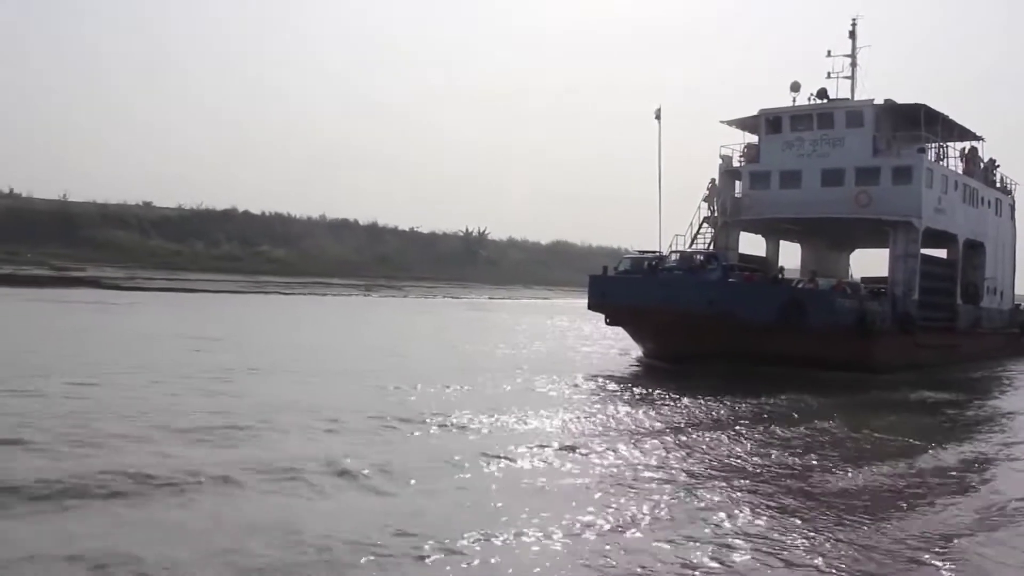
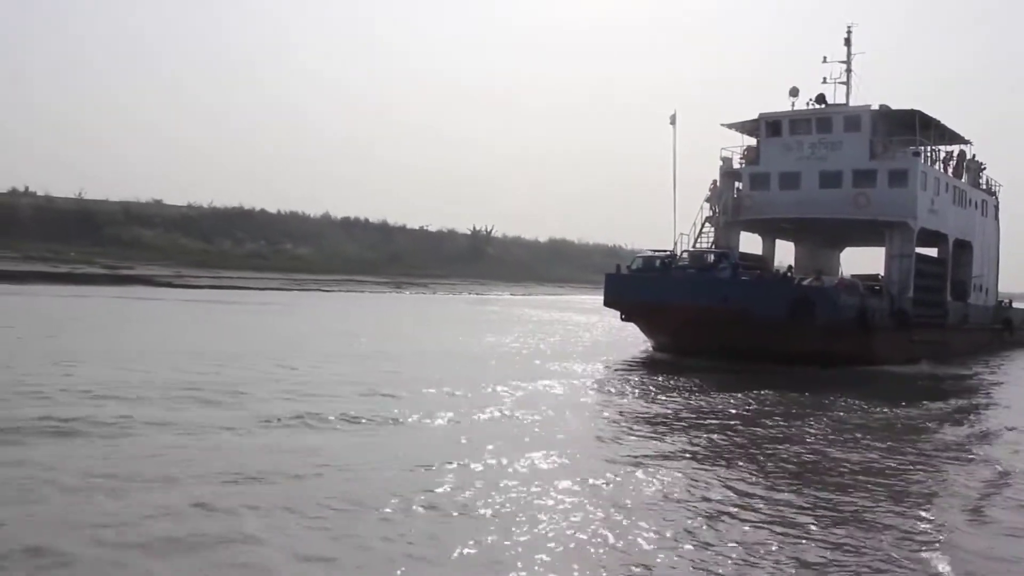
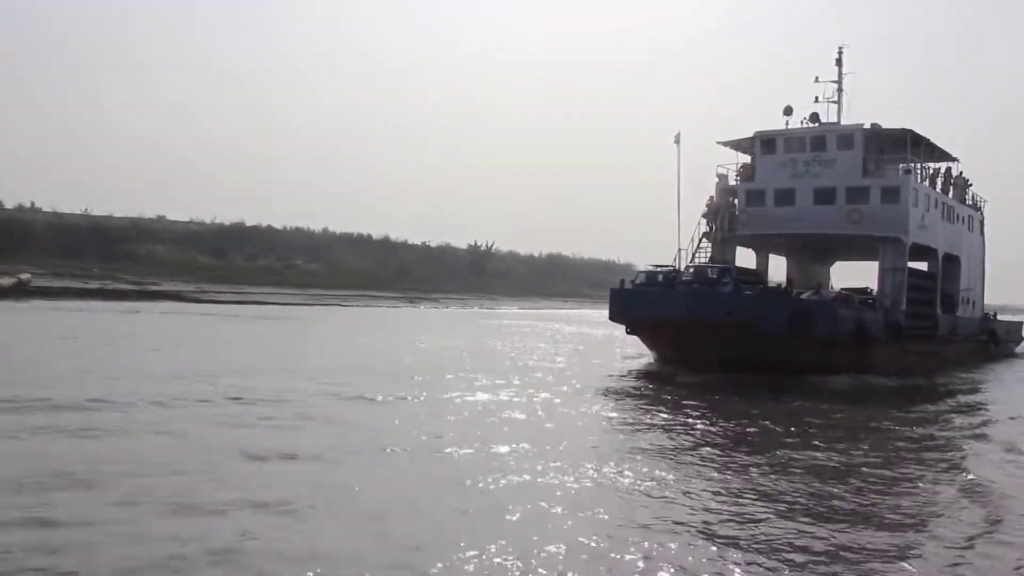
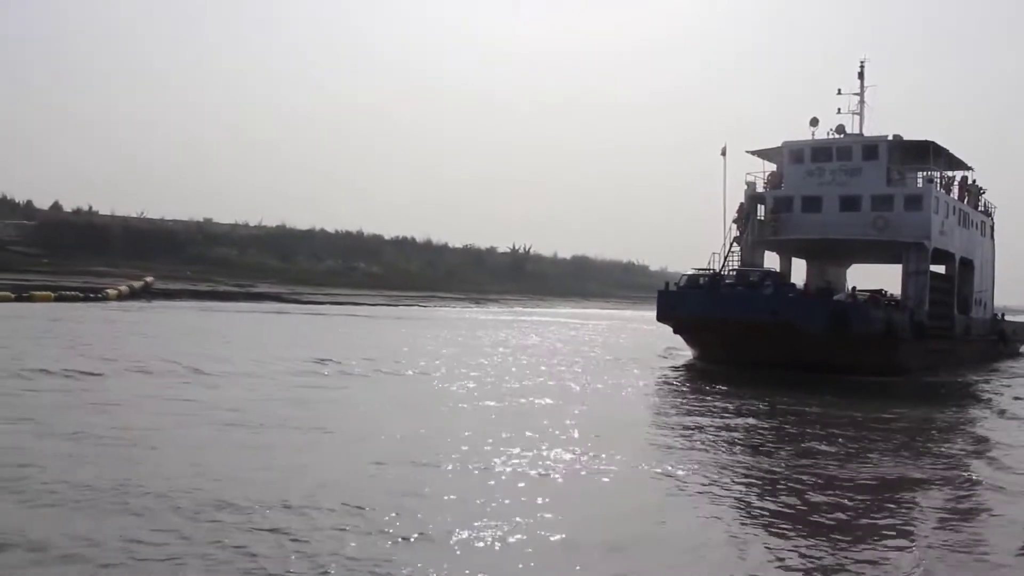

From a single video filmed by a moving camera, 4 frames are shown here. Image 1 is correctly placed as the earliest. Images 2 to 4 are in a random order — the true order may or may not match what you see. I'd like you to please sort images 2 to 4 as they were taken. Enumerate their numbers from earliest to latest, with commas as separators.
2, 3, 4
